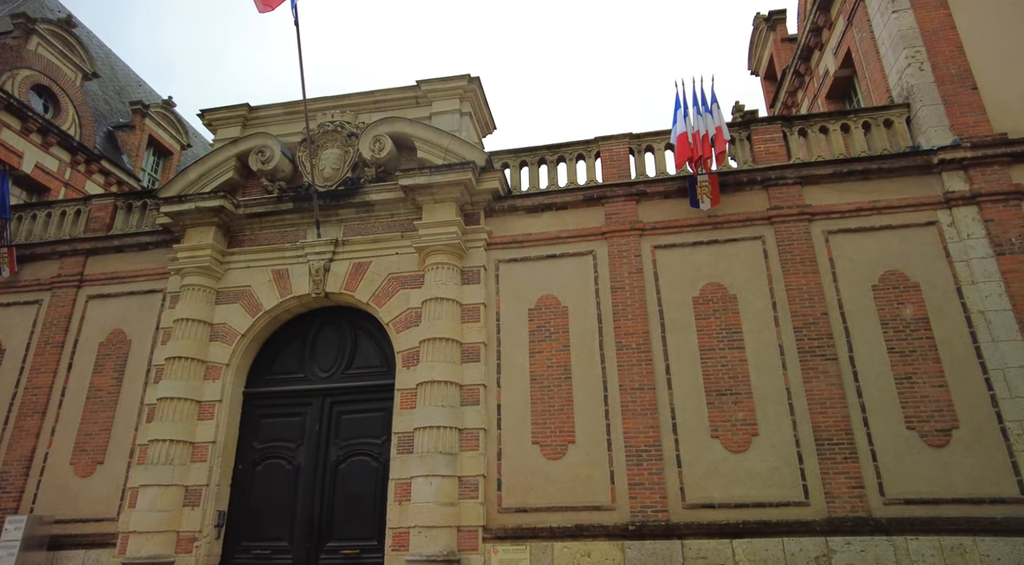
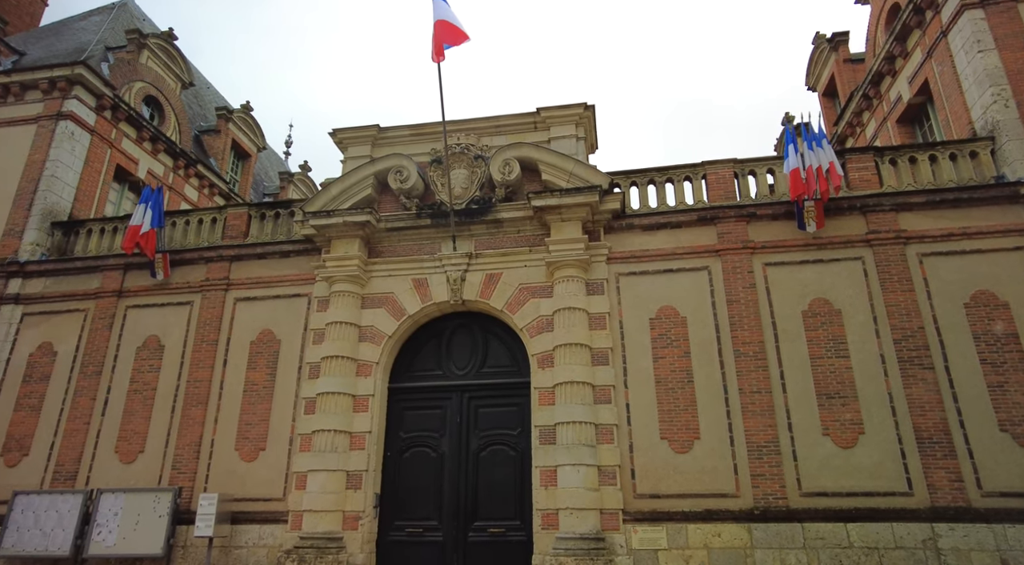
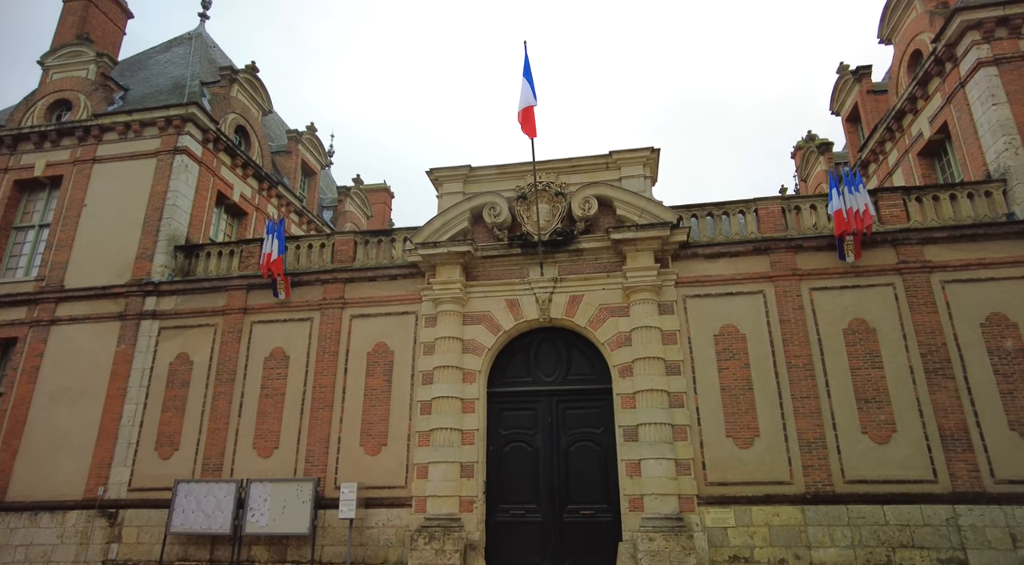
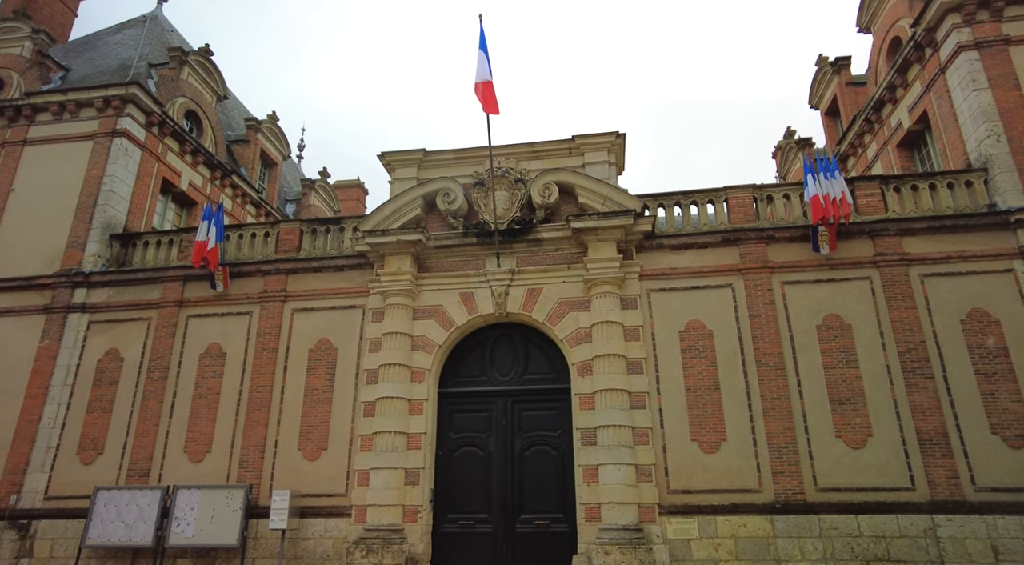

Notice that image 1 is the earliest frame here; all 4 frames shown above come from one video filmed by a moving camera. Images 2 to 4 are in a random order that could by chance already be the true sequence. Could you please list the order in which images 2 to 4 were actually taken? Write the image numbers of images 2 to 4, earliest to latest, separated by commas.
2, 4, 3
